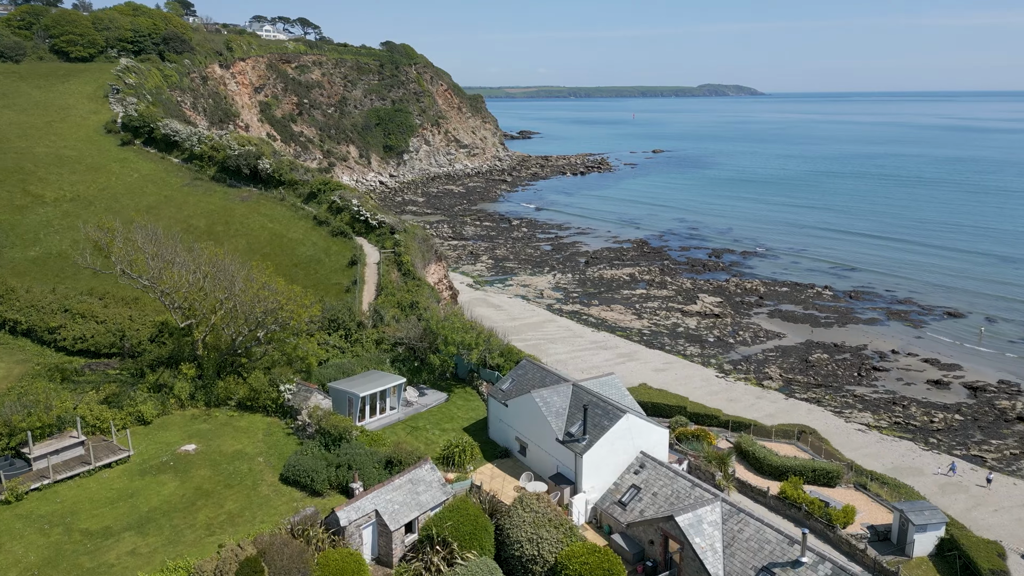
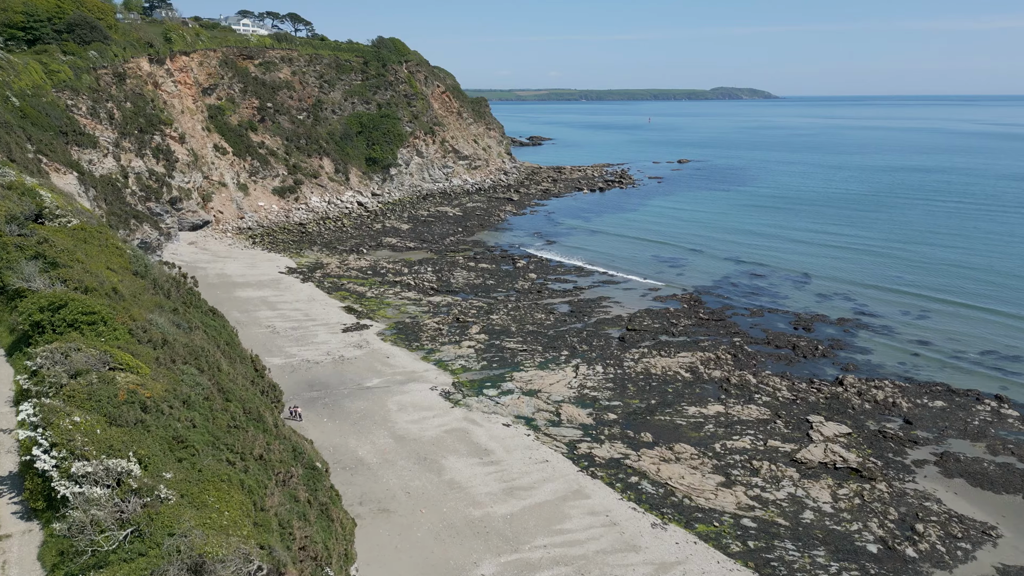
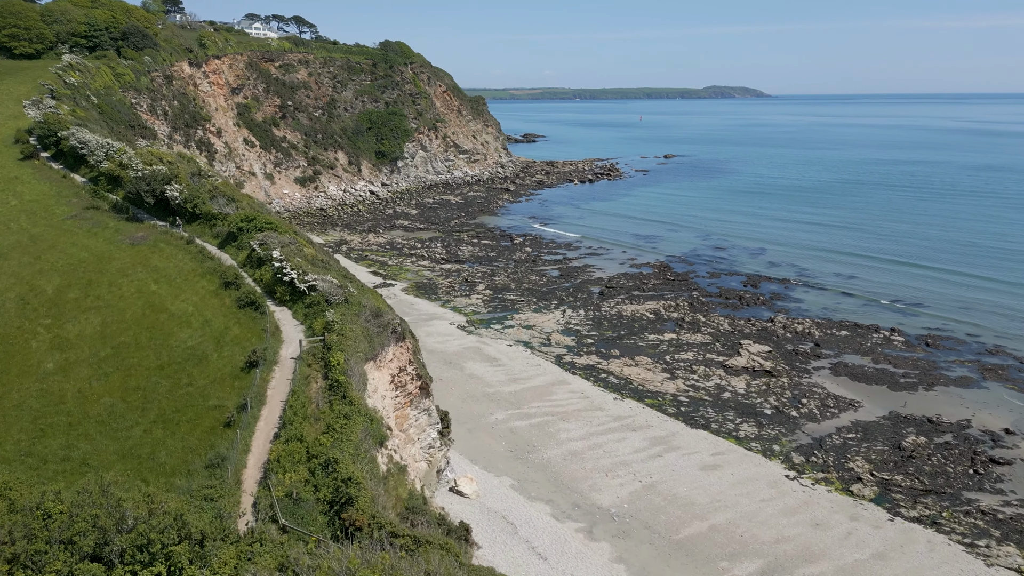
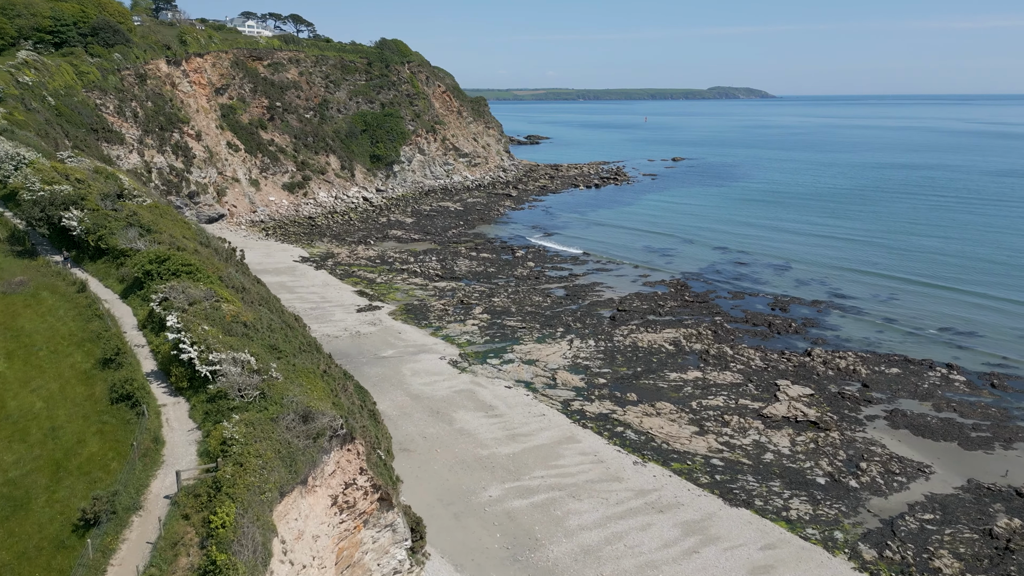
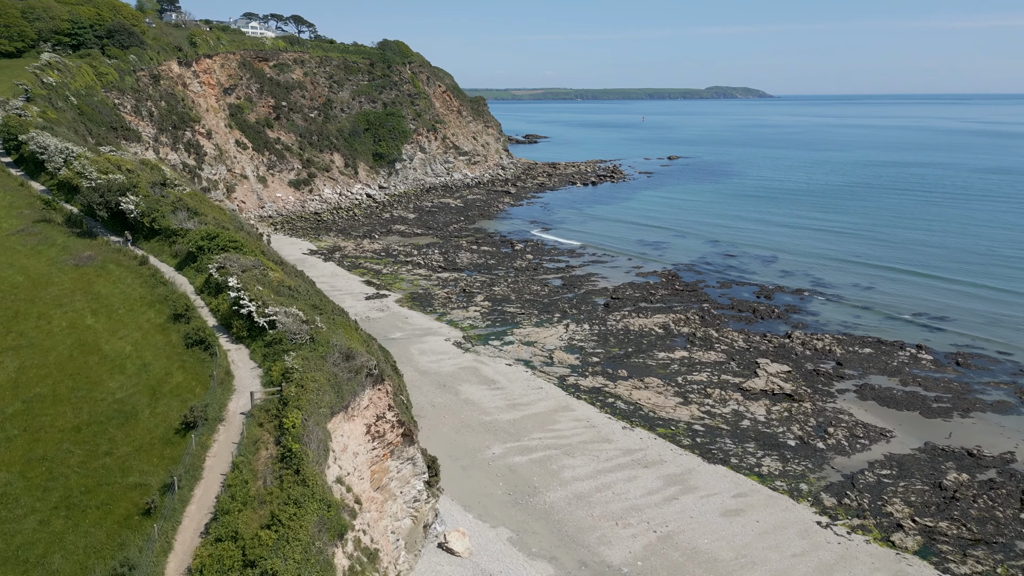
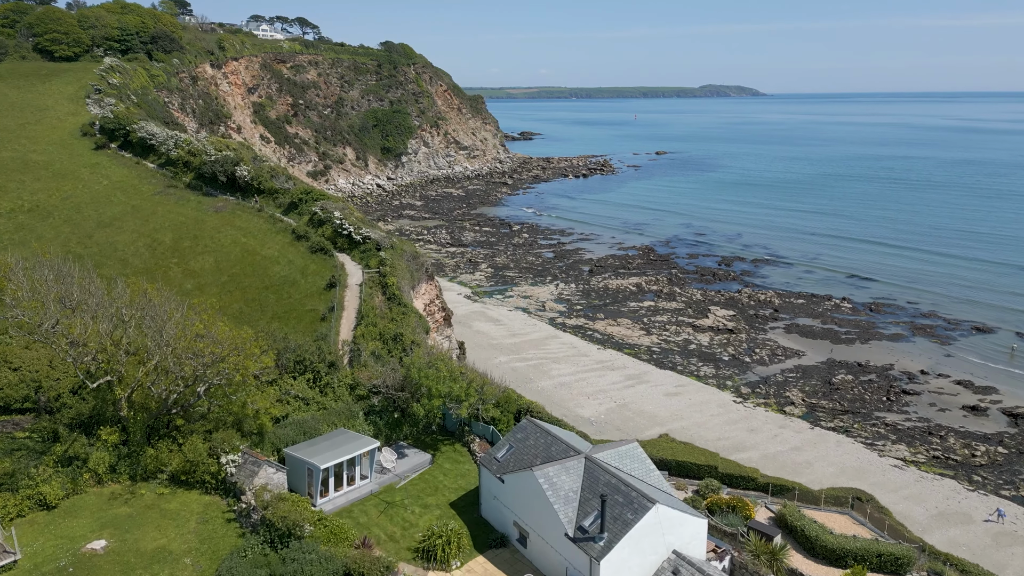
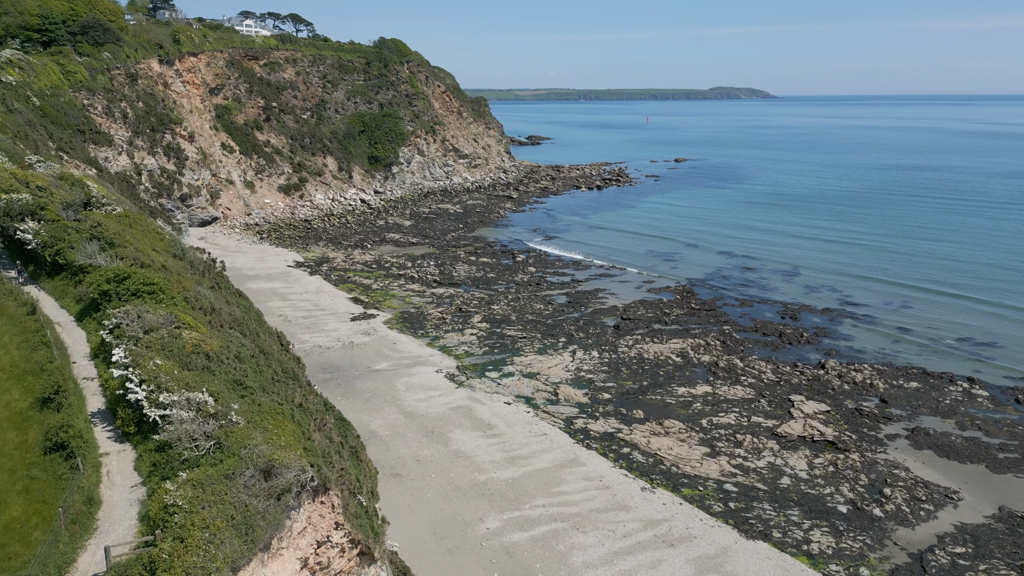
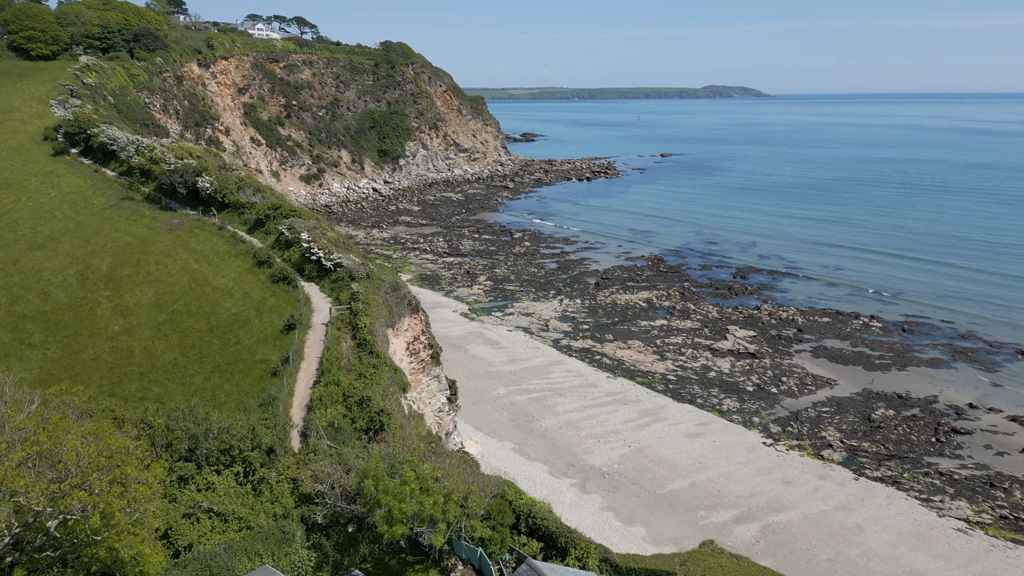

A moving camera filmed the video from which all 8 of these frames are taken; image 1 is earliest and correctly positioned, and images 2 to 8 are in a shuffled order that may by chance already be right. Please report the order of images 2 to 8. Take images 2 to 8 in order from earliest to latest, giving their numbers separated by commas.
6, 8, 3, 5, 4, 7, 2
